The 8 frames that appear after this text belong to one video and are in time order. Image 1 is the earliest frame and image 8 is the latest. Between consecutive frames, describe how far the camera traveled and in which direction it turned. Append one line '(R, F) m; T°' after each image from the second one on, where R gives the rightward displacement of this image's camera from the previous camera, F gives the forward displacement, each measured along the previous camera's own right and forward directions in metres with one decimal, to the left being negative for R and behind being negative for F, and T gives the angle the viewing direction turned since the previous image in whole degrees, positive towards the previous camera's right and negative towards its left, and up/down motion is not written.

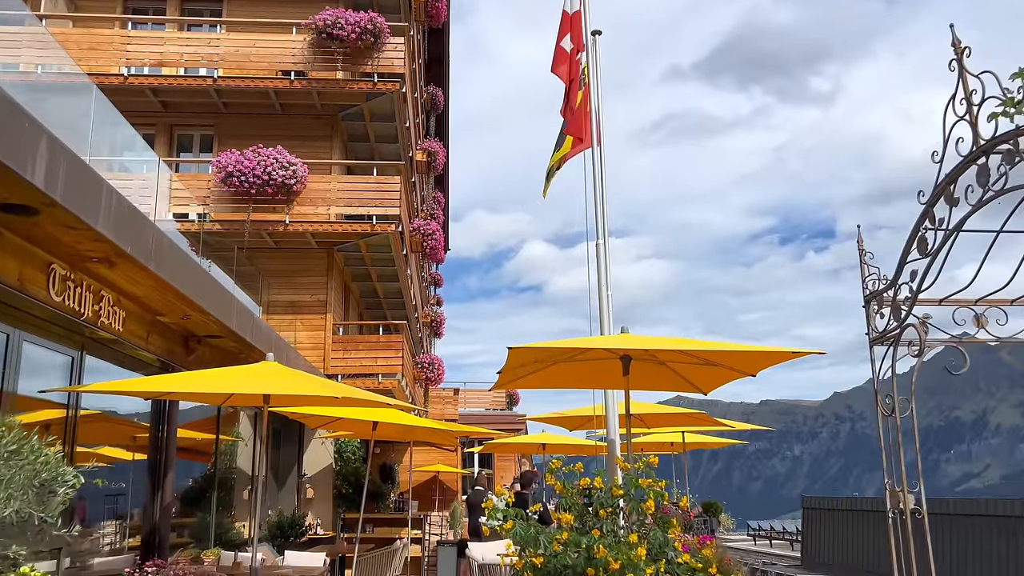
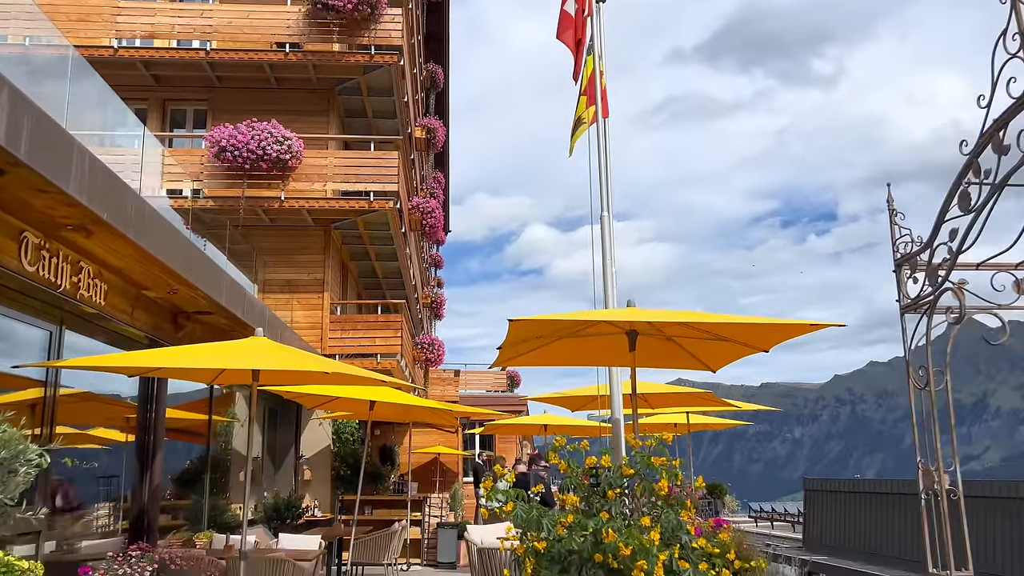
(0.0, +0.4) m; 0°
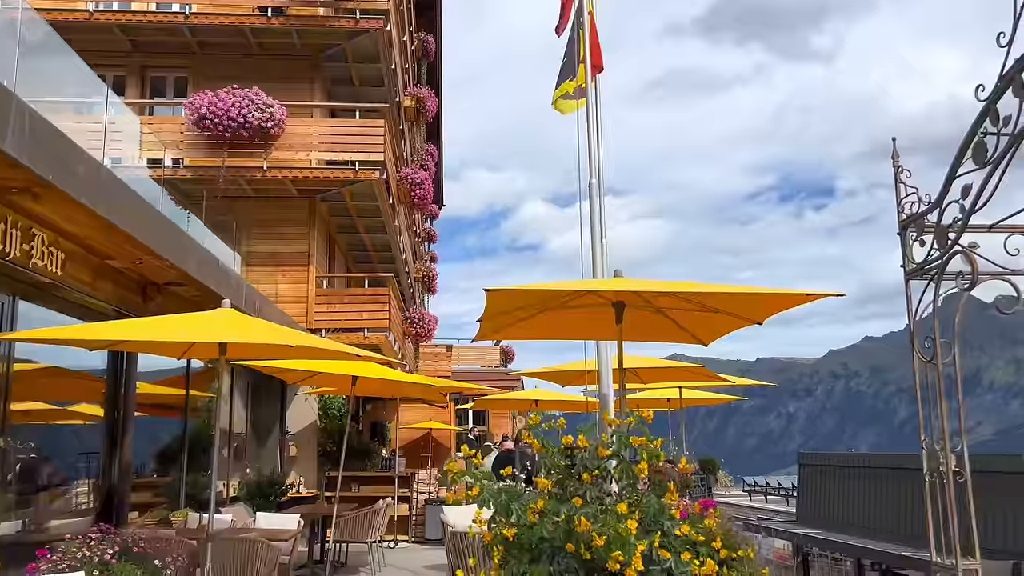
(+0.1, +0.4) m; 0°
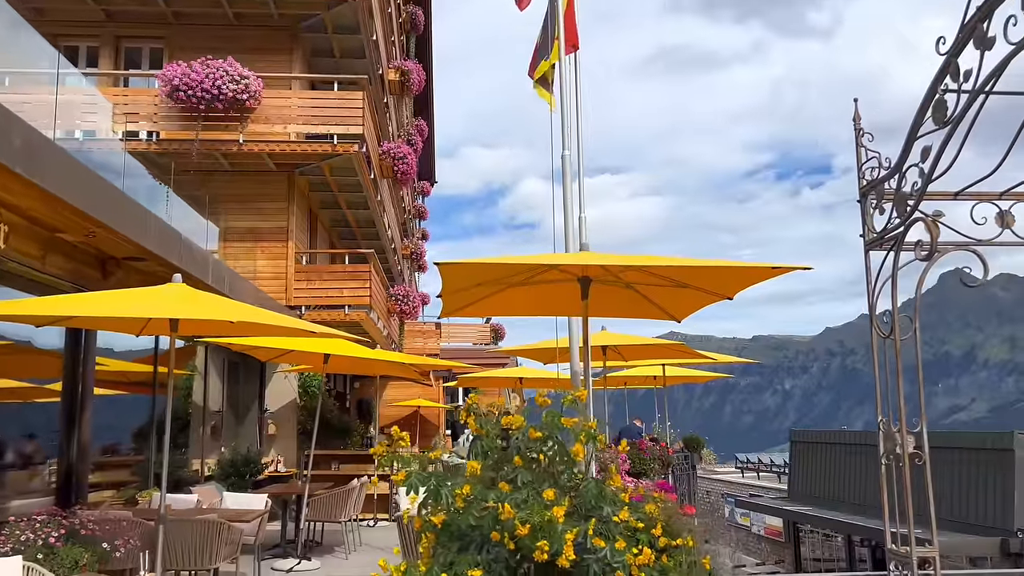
(+0.3, +0.2) m; 0°
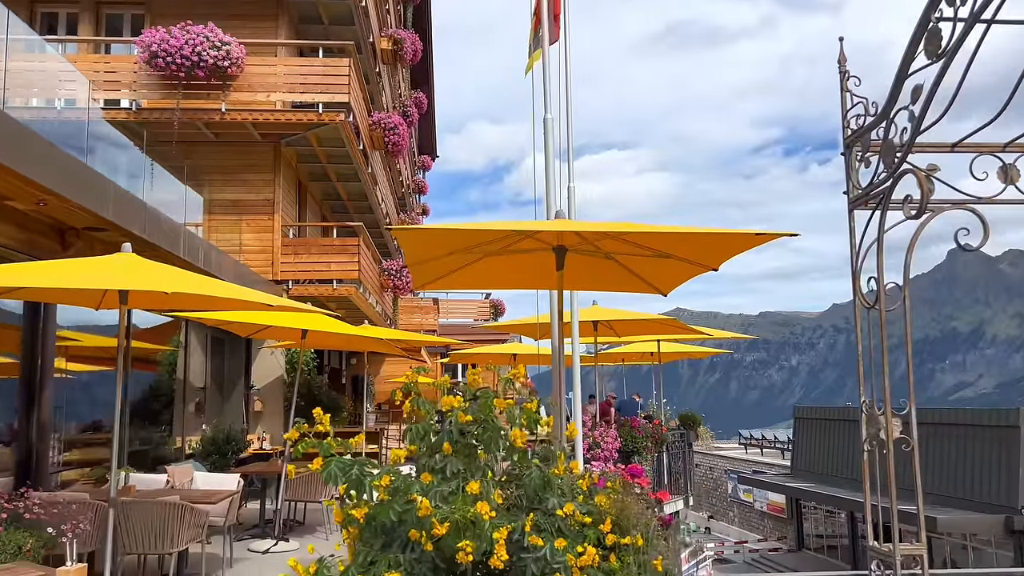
(+0.3, +0.4) m; 0°
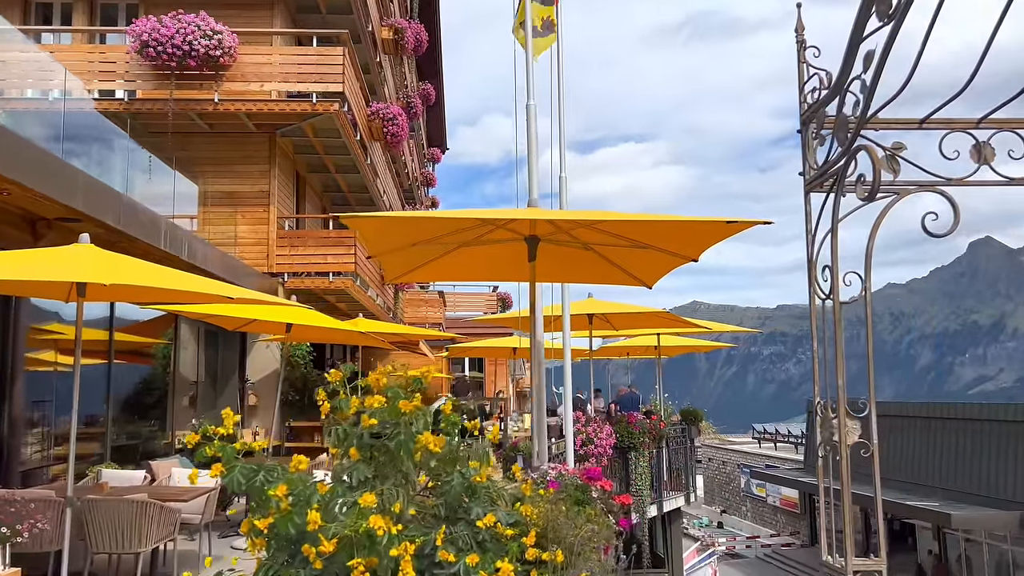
(+0.3, +0.3) m; -1°
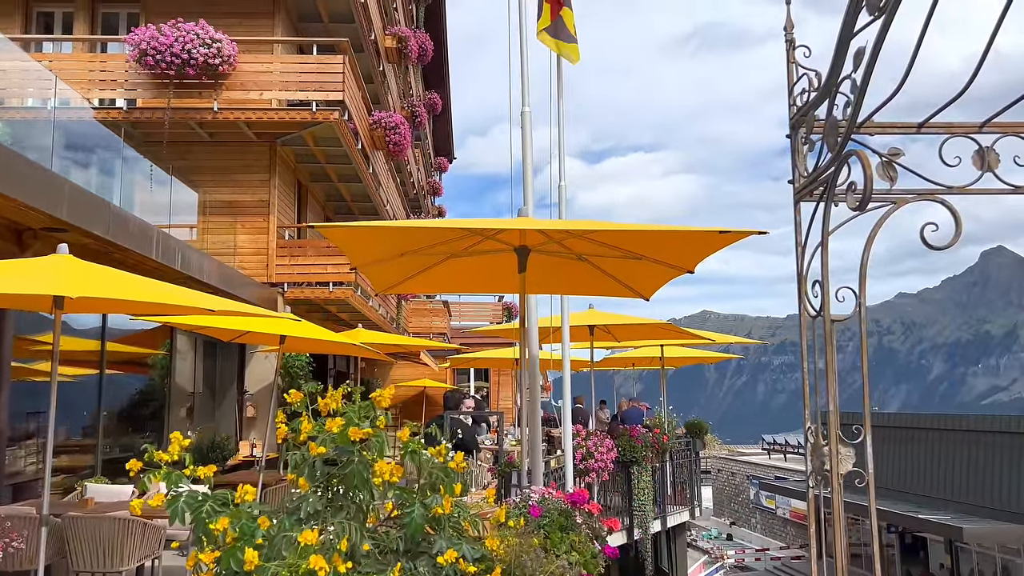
(+0.1, +0.2) m; -1°
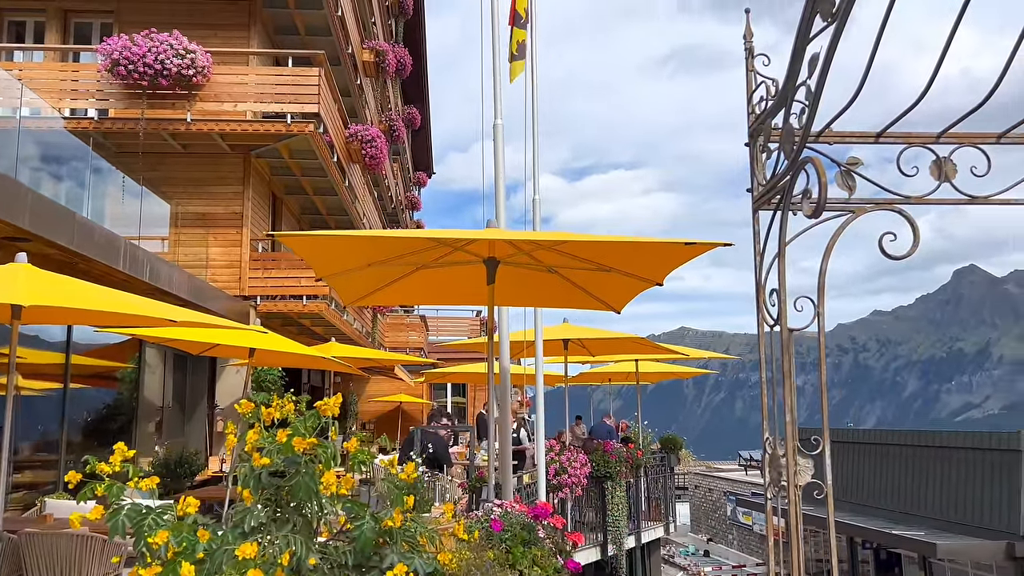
(+0.1, 0.0) m; +1°
